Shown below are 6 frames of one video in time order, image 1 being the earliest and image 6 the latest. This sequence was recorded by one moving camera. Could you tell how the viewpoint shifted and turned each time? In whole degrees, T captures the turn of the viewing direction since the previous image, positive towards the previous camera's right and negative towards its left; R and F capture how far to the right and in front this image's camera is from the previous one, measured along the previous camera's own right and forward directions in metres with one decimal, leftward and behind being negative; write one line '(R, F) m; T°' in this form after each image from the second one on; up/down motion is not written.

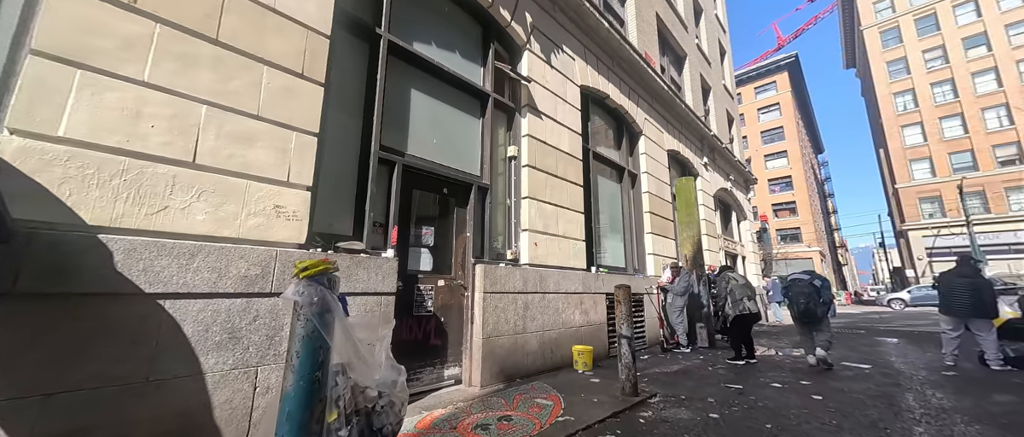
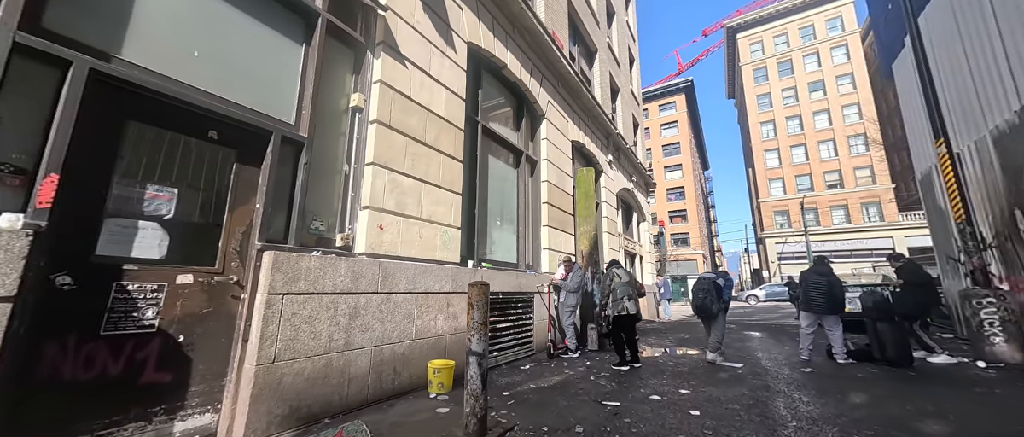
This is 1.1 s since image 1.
(+0.8, +1.0) m; +13°
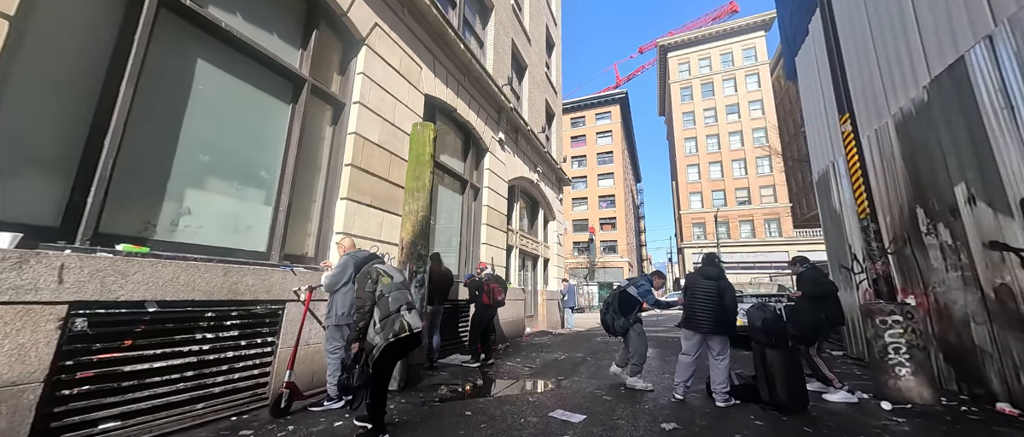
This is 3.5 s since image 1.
(+2.2, +2.1) m; +9°
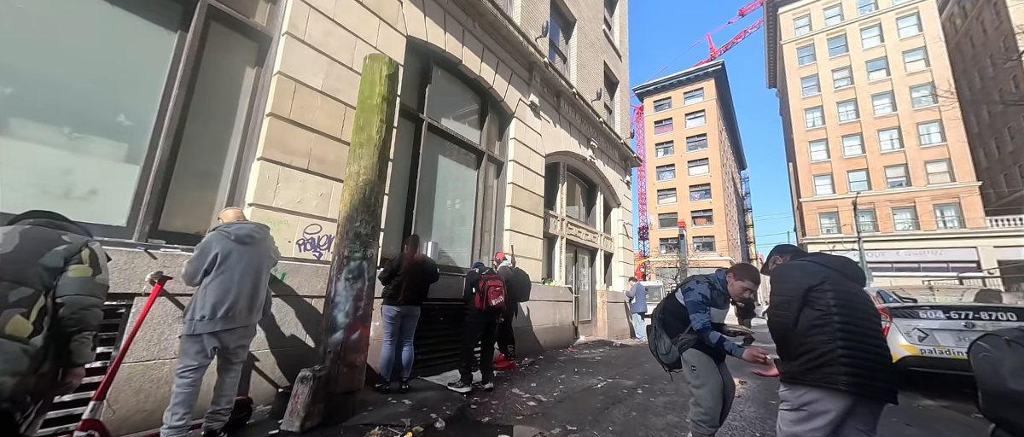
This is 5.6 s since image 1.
(+1.0, +1.9) m; -14°
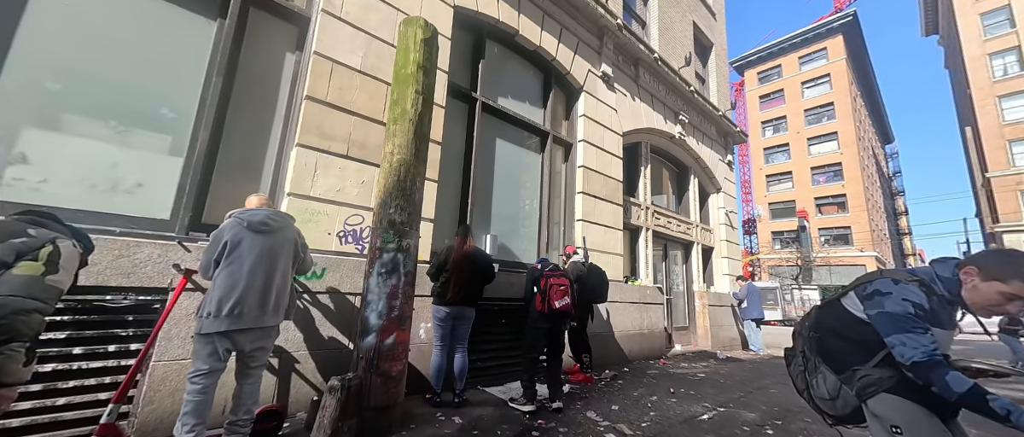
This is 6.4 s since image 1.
(+0.2, +0.8) m; -13°
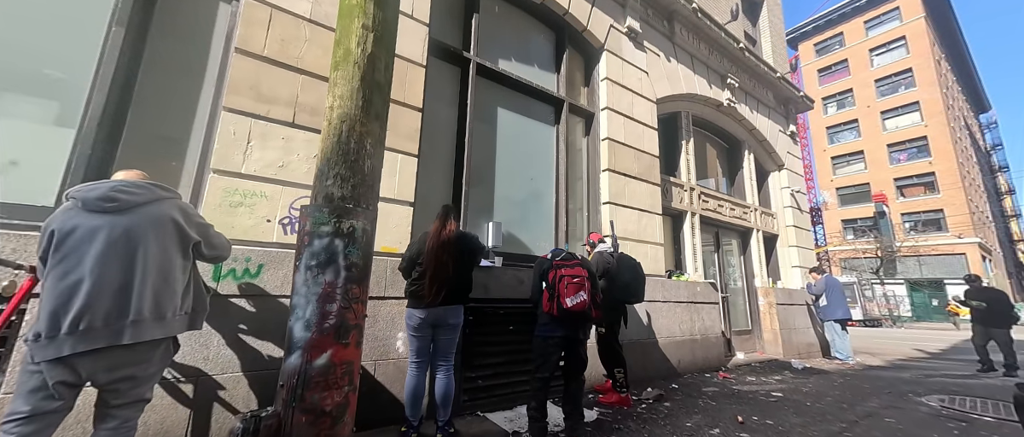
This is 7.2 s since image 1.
(+0.4, +1.0) m; -6°
